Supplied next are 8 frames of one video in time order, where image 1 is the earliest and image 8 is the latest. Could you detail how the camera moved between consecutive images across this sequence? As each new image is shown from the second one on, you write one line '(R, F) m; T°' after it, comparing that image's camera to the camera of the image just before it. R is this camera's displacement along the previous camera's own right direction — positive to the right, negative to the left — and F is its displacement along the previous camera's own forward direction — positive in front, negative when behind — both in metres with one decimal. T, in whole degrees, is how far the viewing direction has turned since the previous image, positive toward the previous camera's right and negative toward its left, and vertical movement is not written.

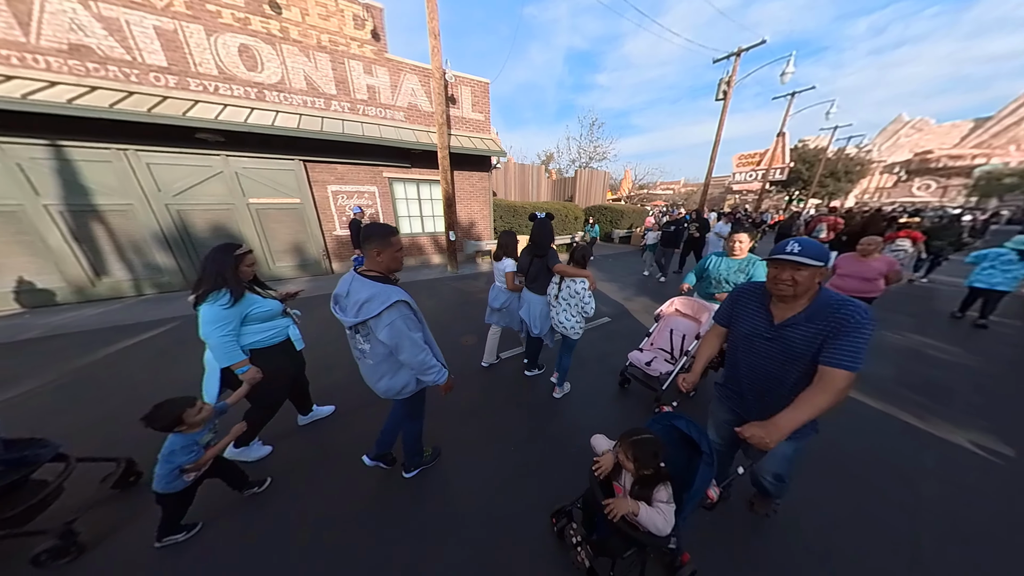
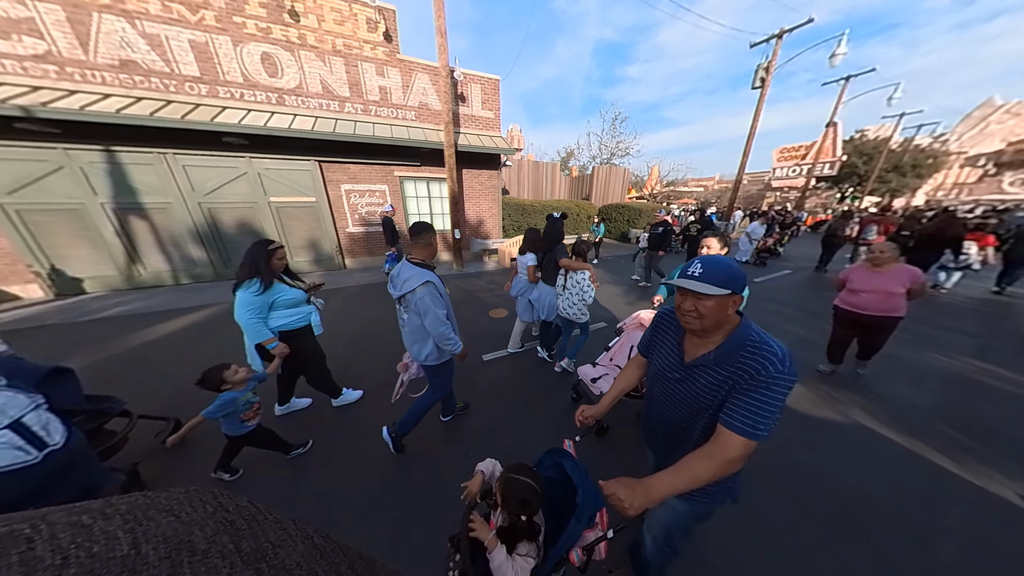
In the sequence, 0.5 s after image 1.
(+0.5, +0.1) m; -5°
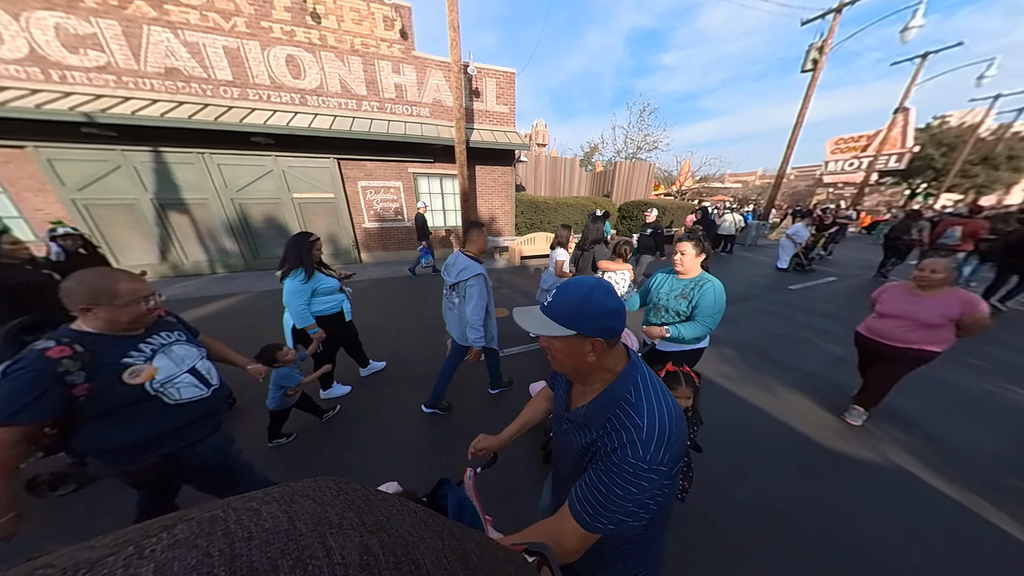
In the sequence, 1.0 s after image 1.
(+0.4, +0.1) m; -5°
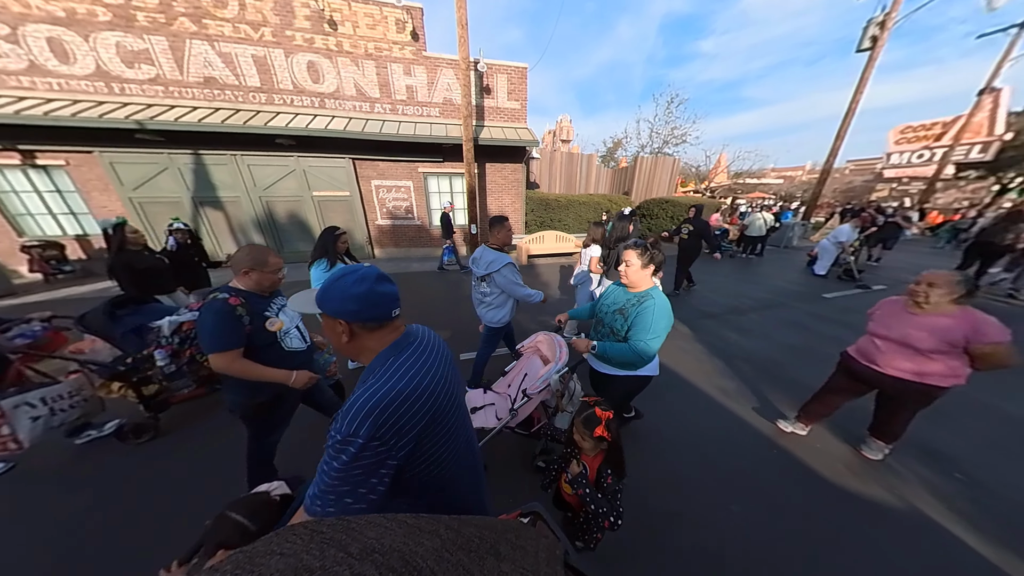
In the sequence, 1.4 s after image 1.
(+0.5, +0.1) m; -5°
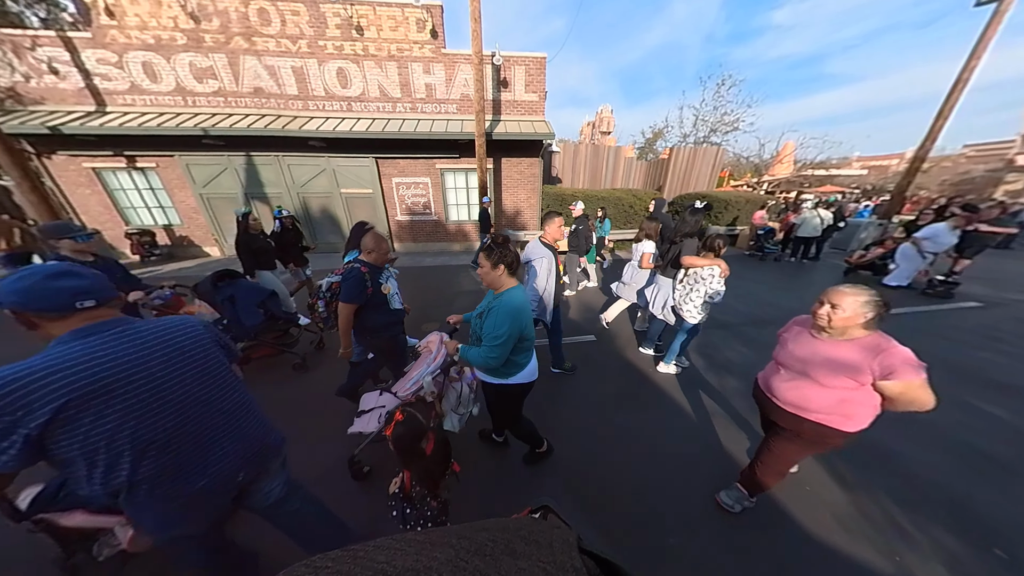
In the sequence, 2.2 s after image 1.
(+0.7, +0.1) m; -7°
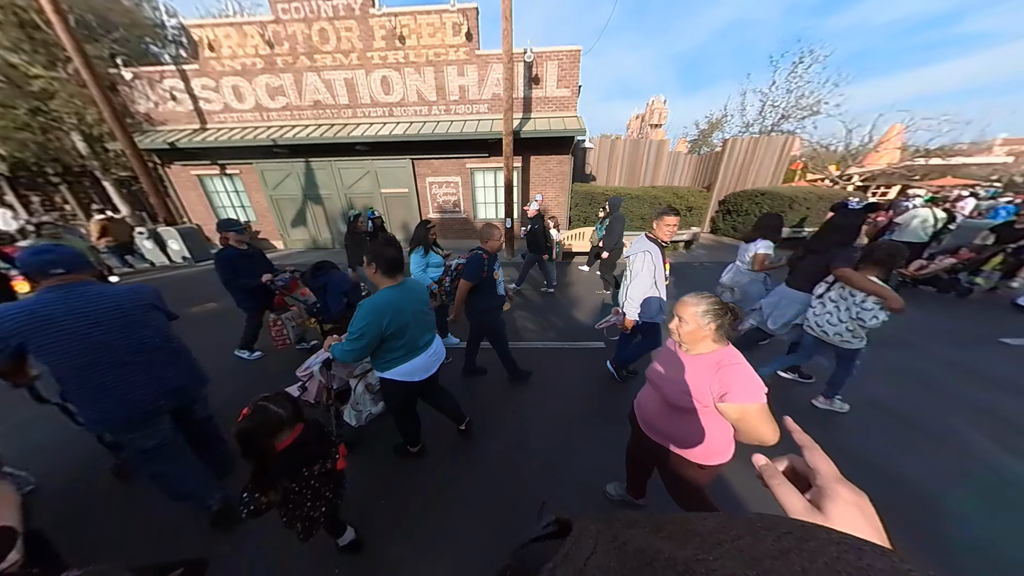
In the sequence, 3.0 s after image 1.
(+0.4, +0.1) m; -8°
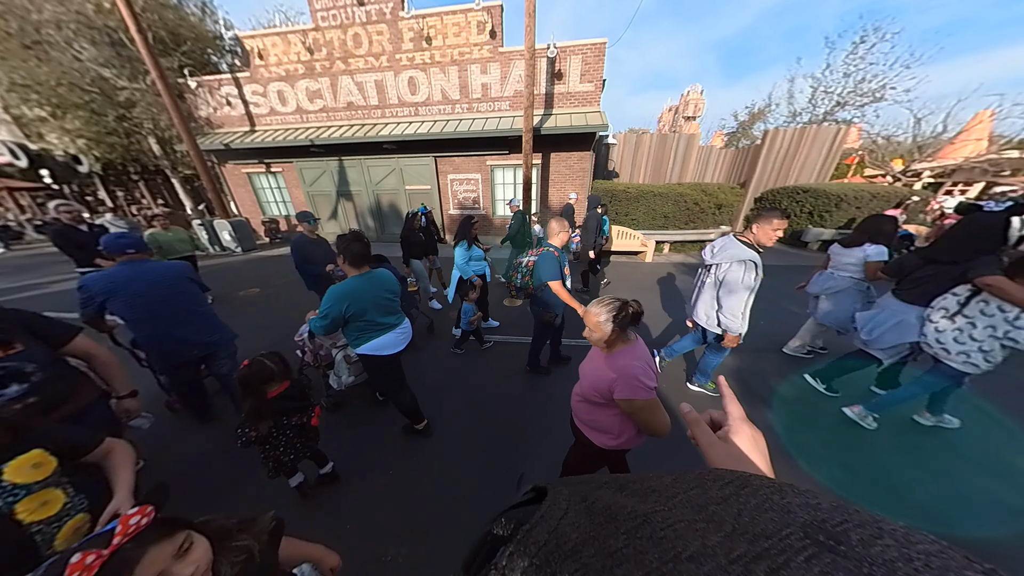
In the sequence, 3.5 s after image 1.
(+0.1, -0.1) m; -5°
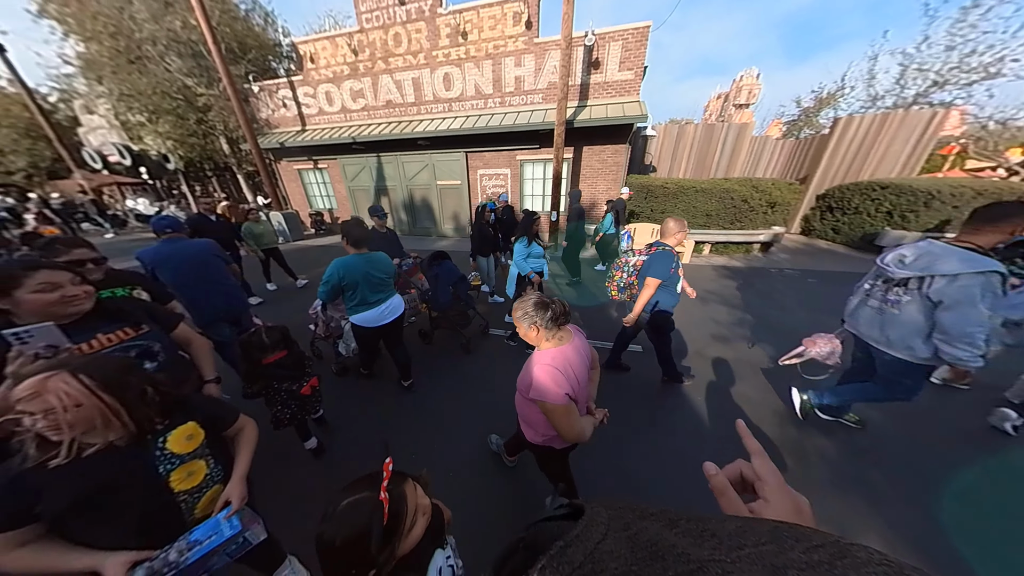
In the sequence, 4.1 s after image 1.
(0.0, 0.0) m; -6°
